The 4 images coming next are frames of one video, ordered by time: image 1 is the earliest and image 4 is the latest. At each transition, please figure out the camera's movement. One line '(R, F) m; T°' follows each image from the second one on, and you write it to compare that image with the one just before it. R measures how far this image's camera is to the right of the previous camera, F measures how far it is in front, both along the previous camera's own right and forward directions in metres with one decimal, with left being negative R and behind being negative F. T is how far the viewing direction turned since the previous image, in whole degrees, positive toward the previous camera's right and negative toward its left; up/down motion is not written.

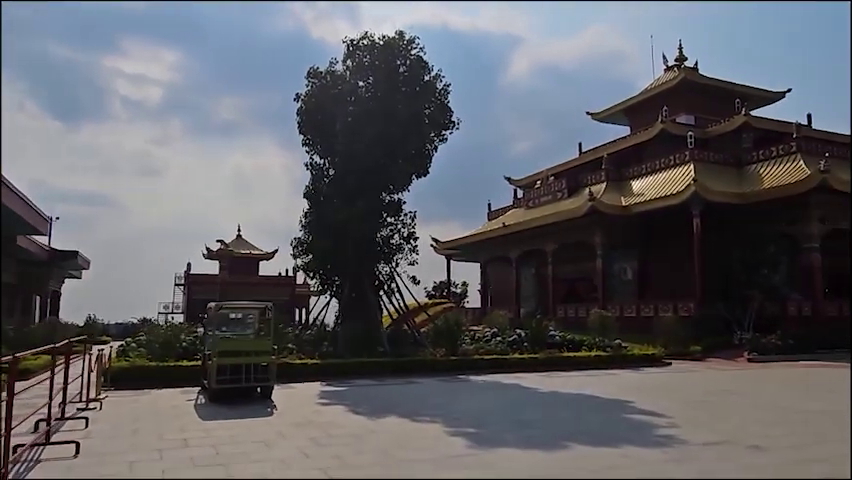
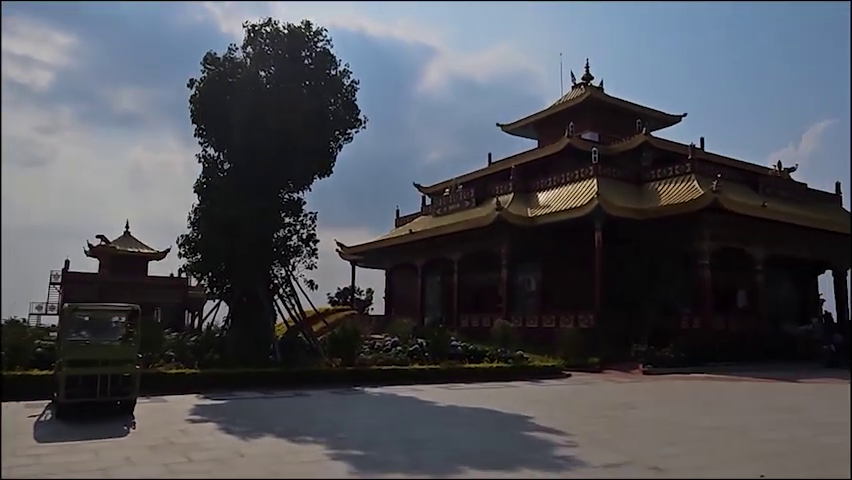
(+0.2, +0.8) m; +8°
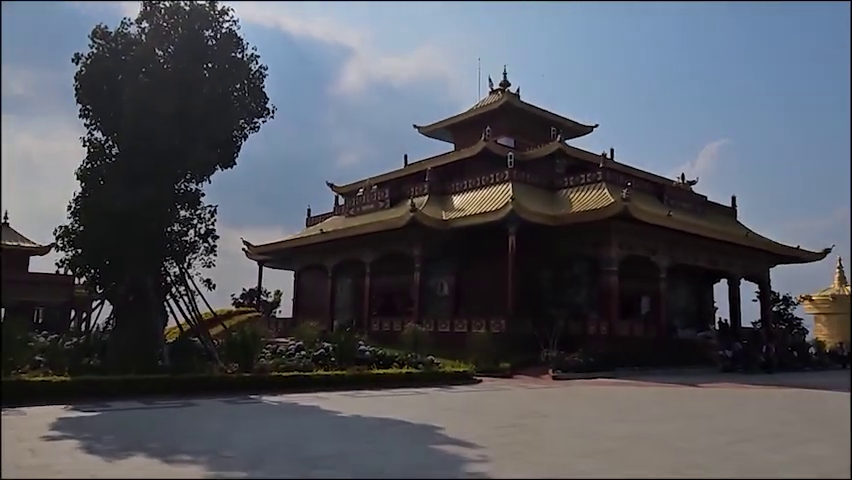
(+0.1, +0.7) m; +8°
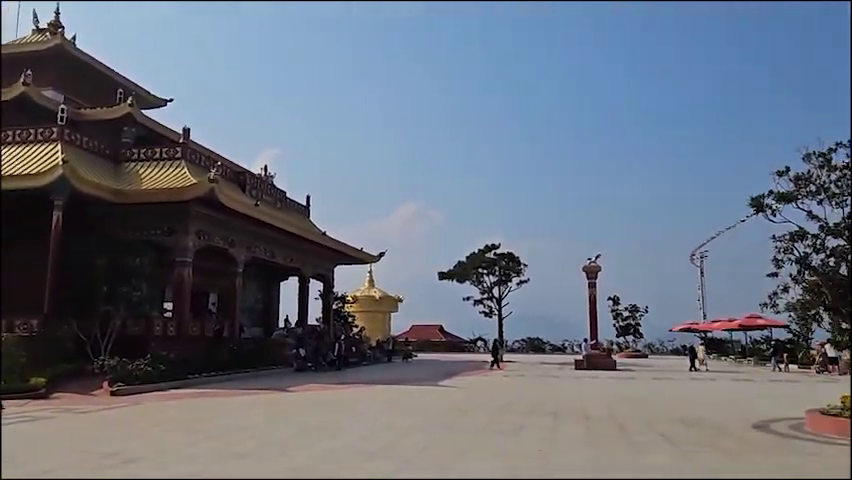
(-0.1, +2.9) m; +39°
